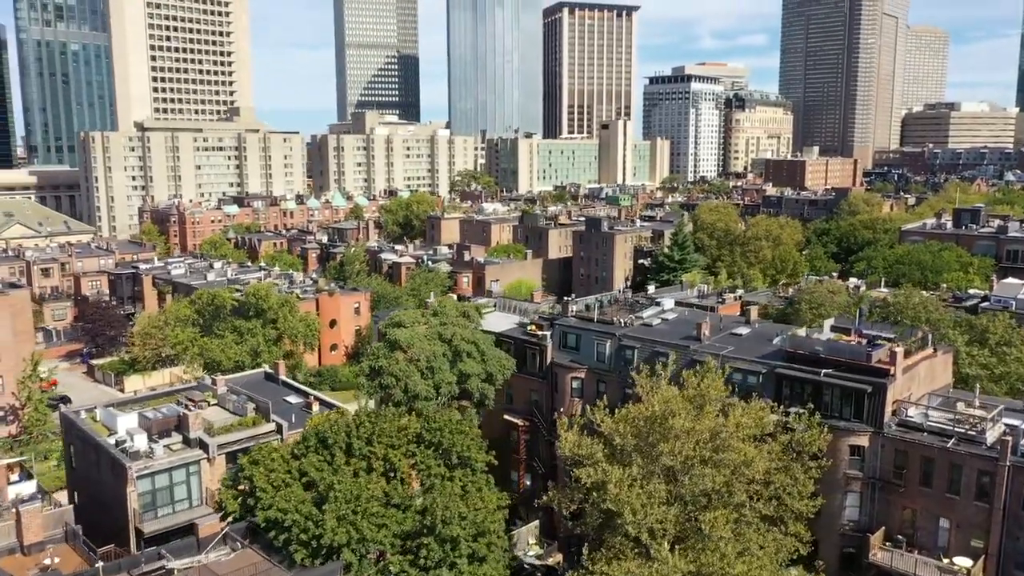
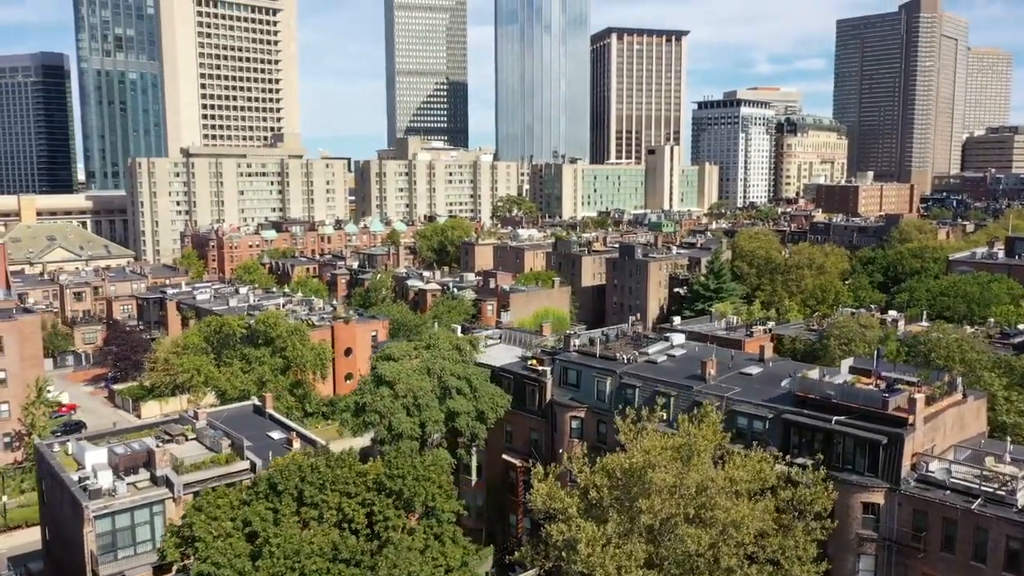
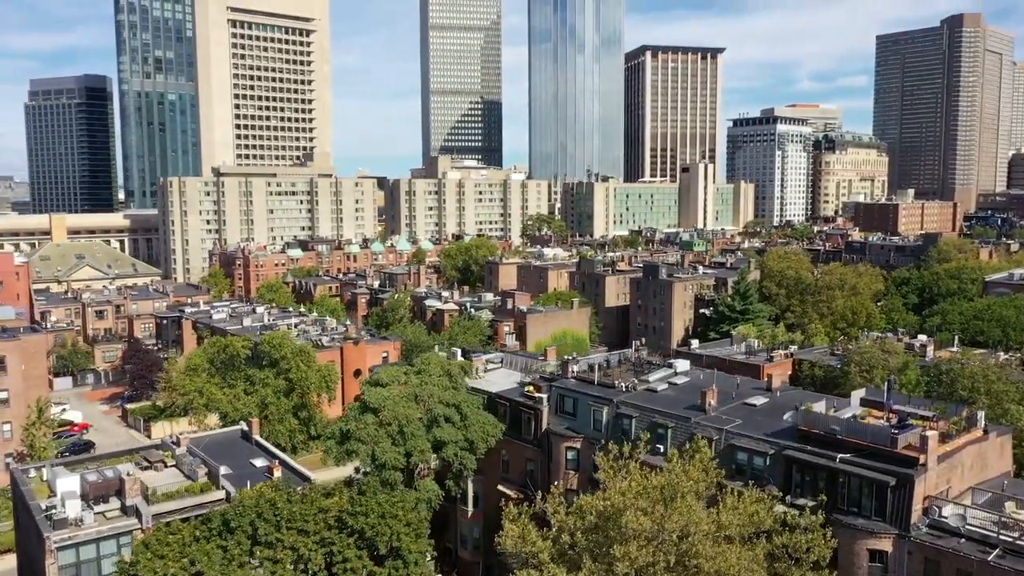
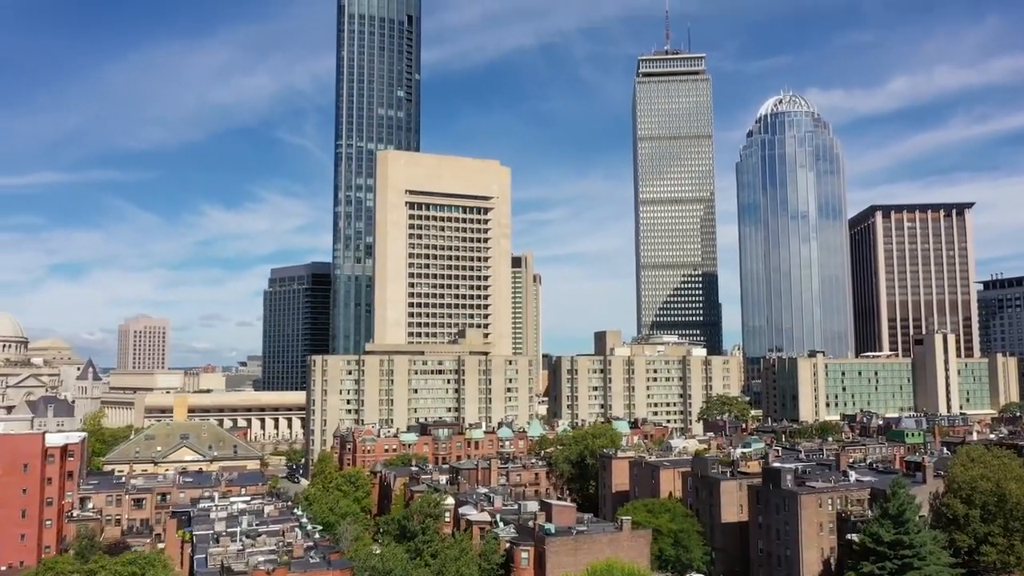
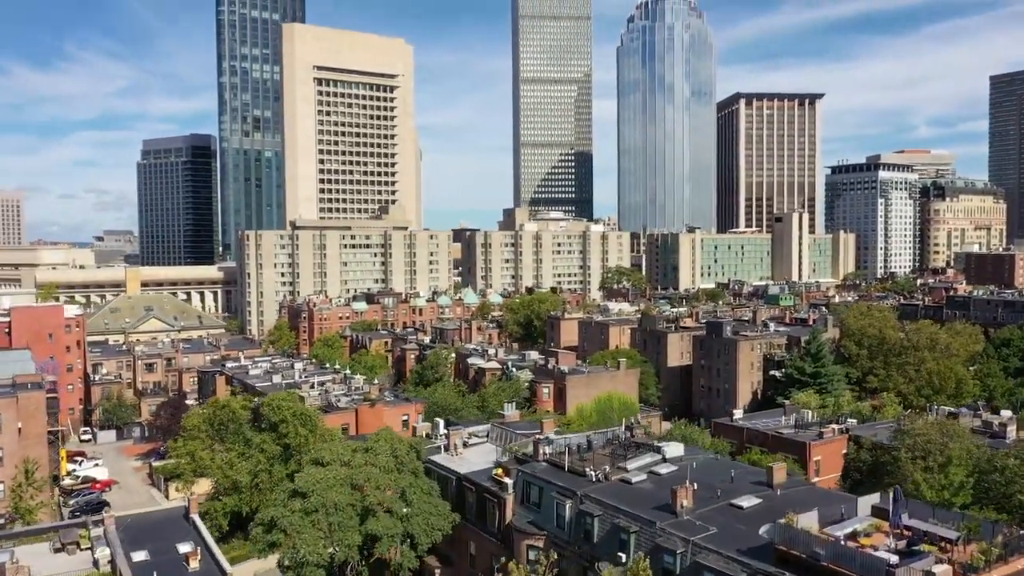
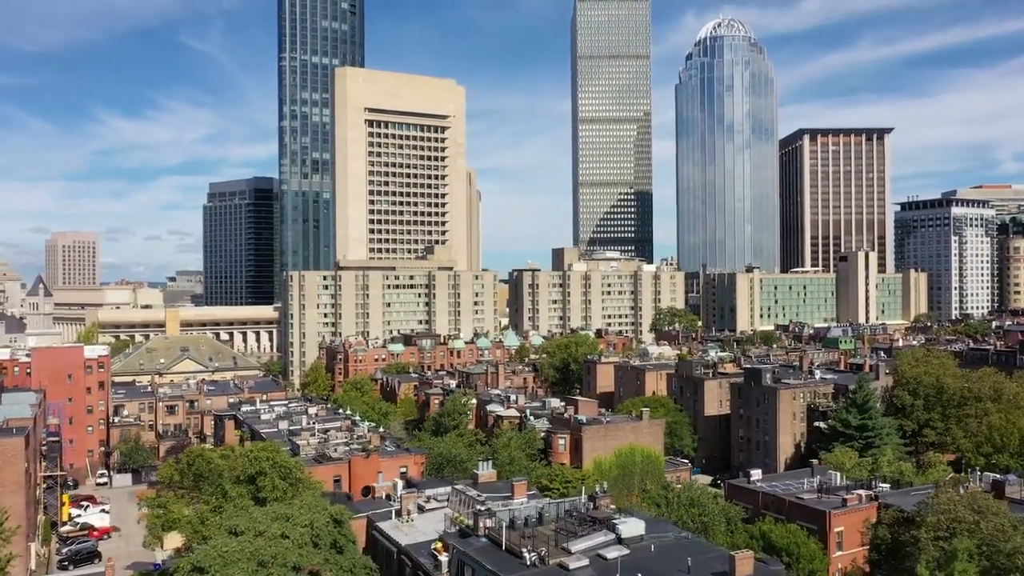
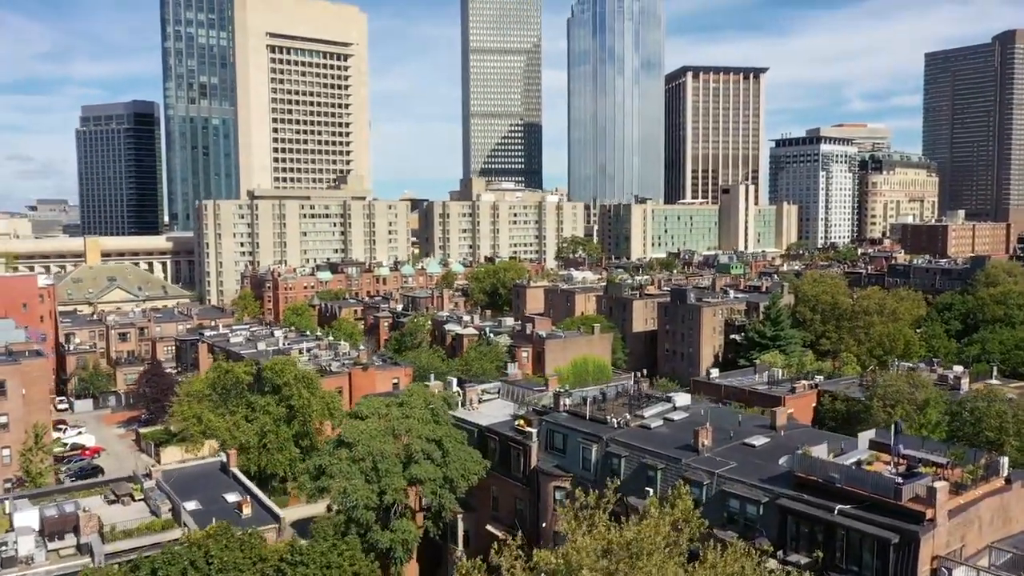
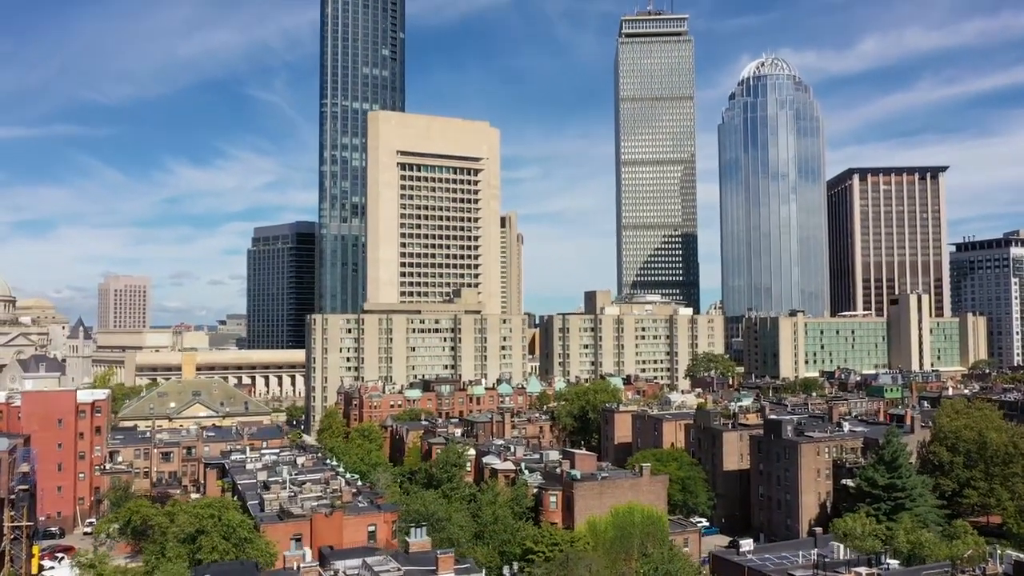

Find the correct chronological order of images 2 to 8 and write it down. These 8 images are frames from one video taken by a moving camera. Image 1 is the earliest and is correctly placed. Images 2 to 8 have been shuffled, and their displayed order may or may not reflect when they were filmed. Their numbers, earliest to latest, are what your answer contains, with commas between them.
2, 3, 7, 5, 6, 8, 4
